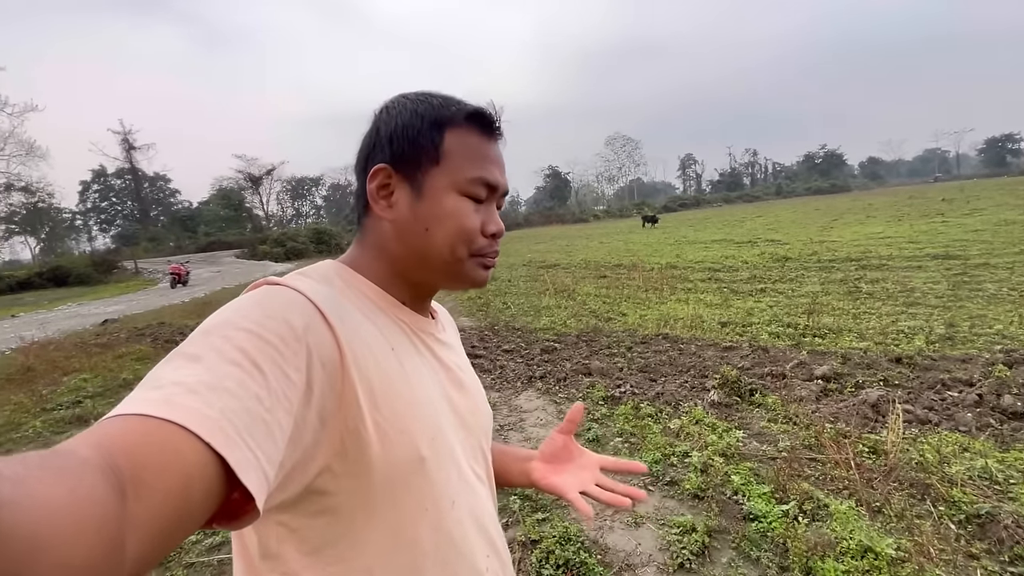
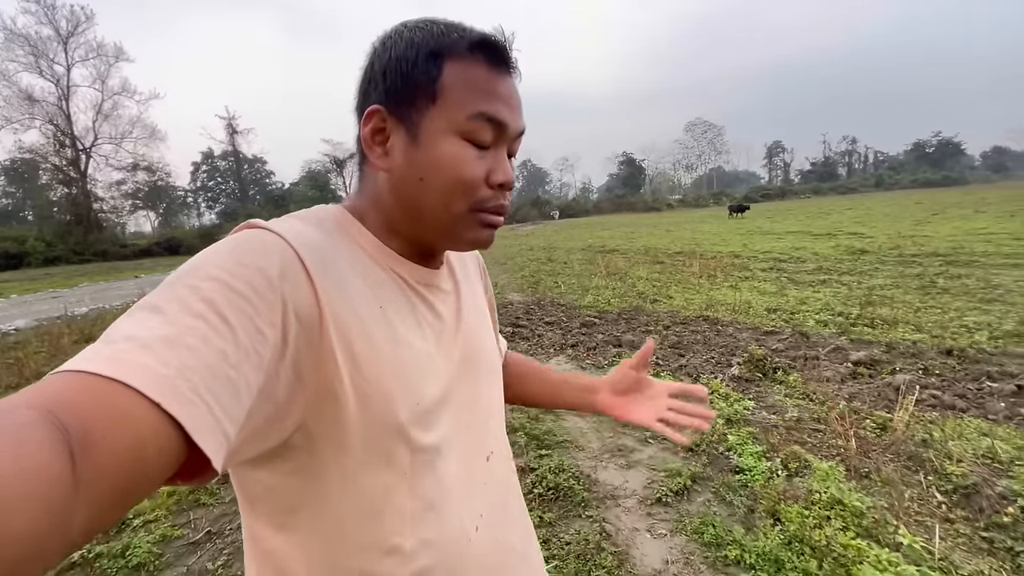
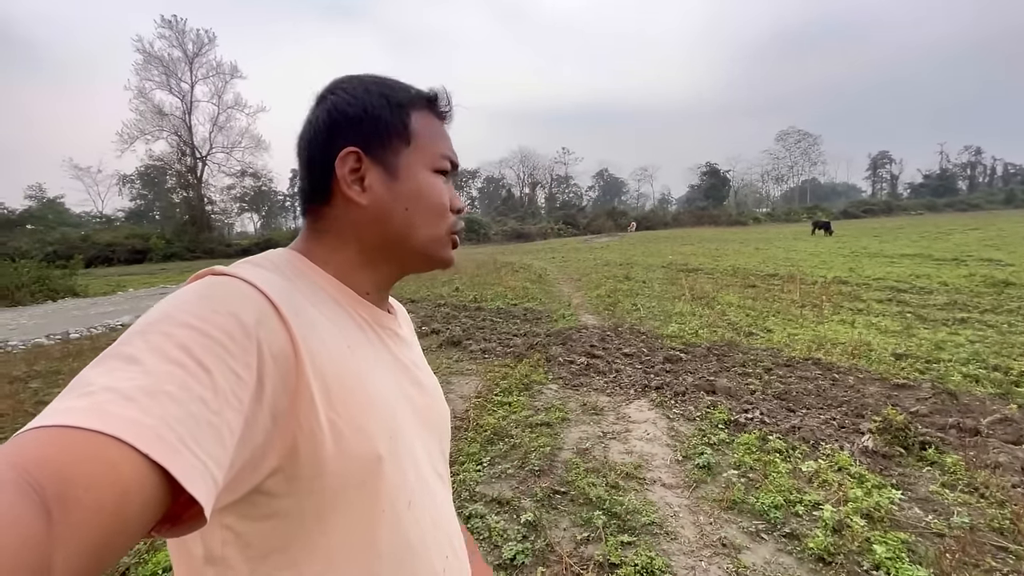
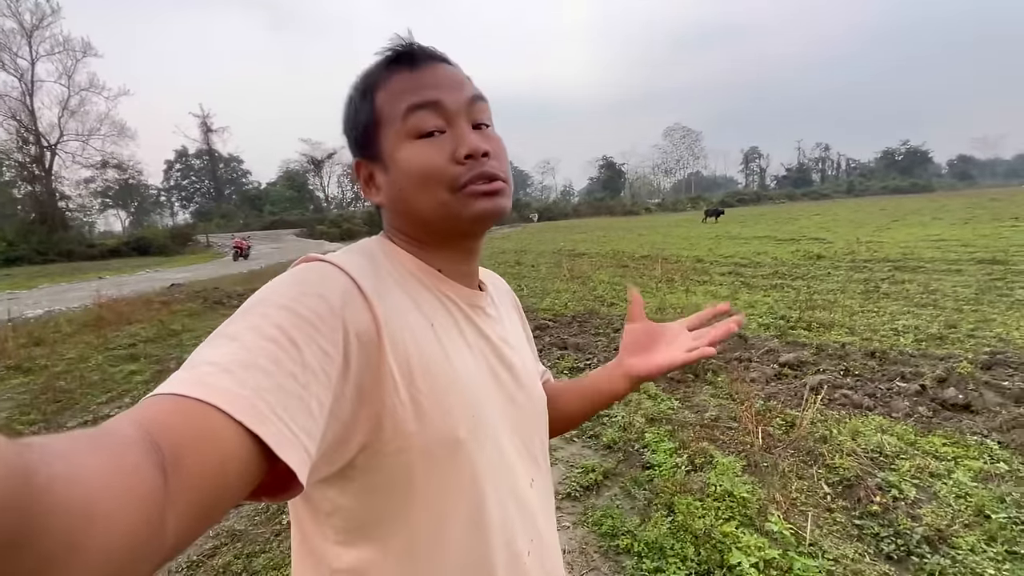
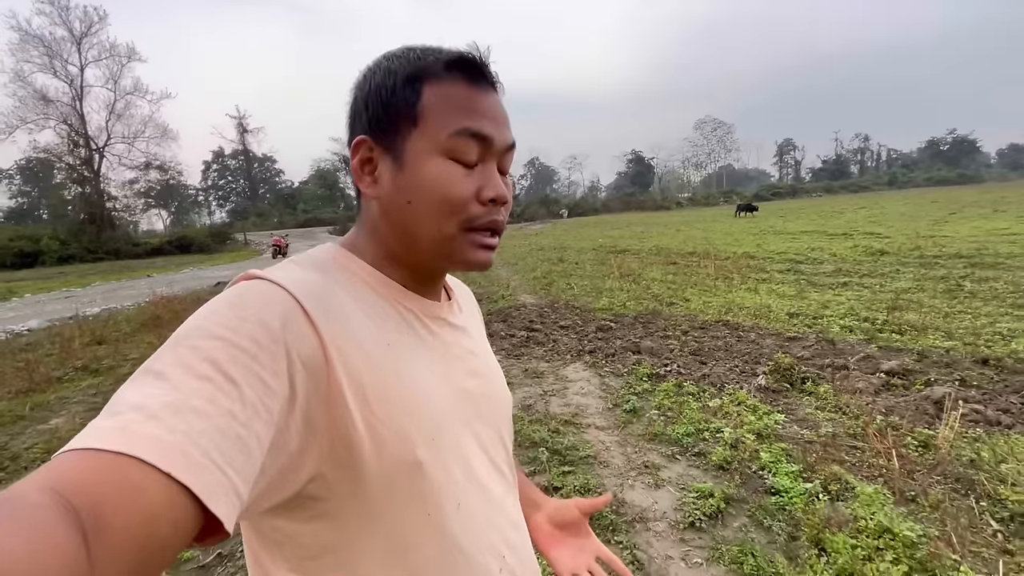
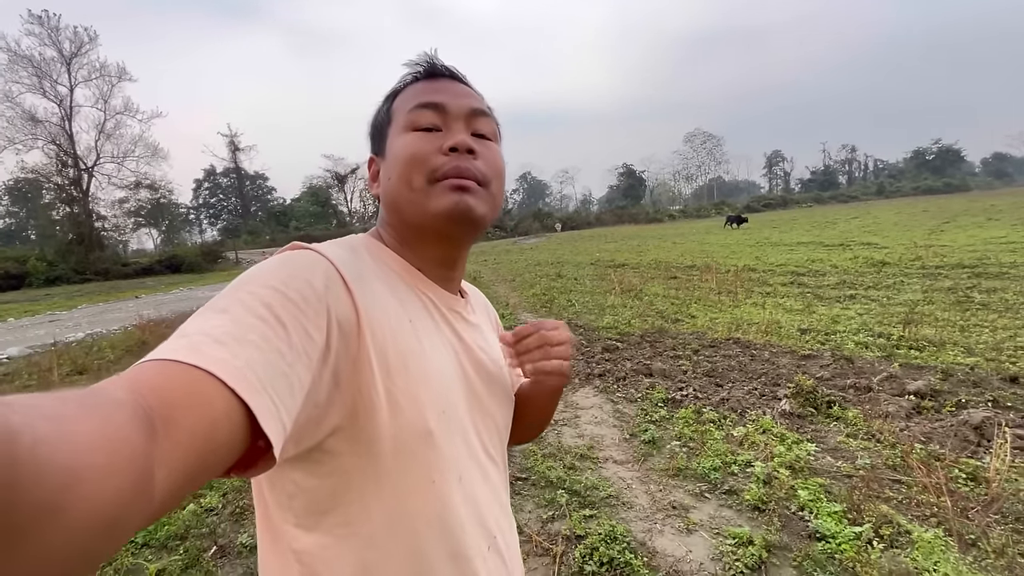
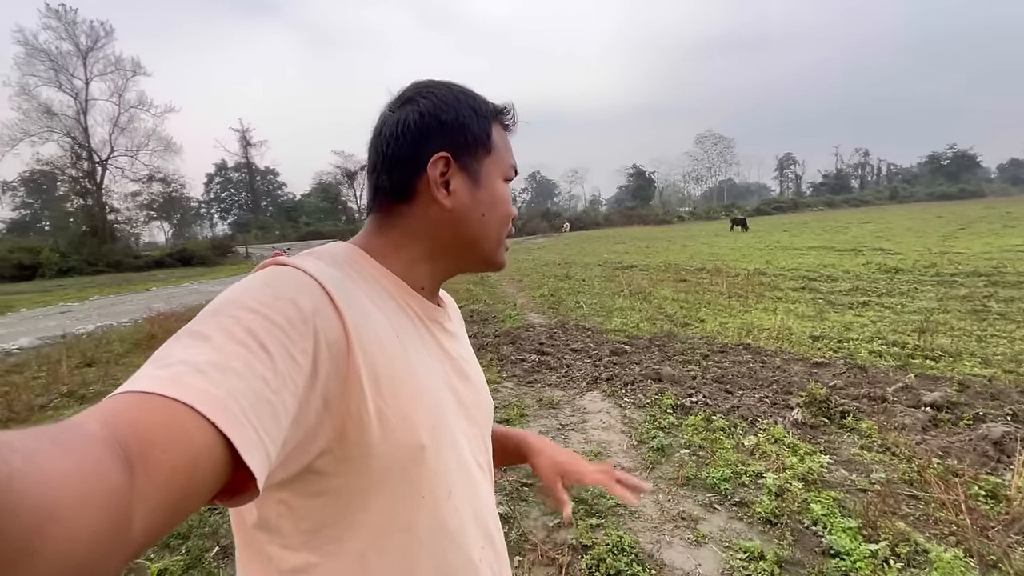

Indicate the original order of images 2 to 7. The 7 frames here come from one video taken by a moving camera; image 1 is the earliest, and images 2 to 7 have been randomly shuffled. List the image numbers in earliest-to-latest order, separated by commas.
7, 3, 6, 5, 2, 4
